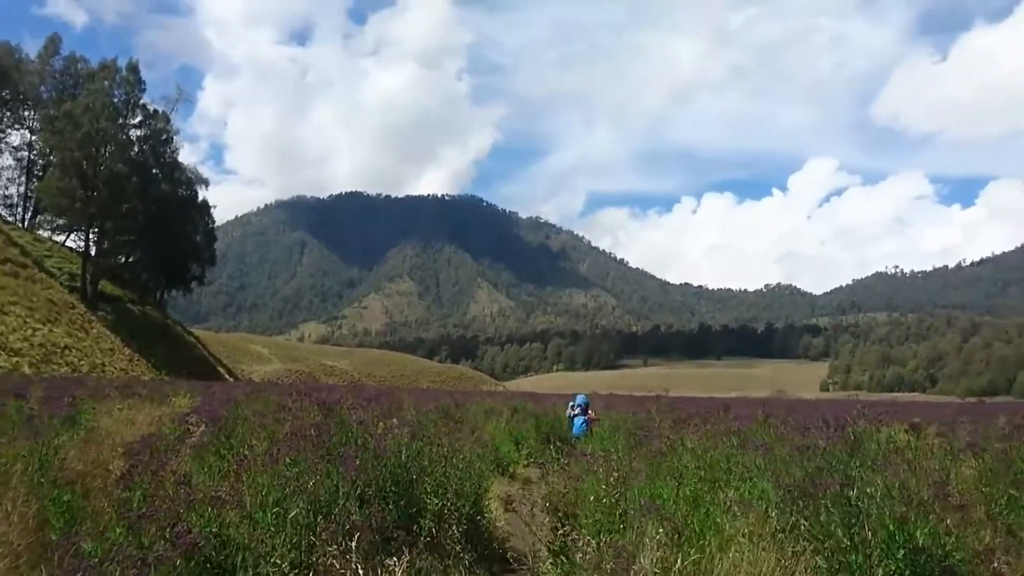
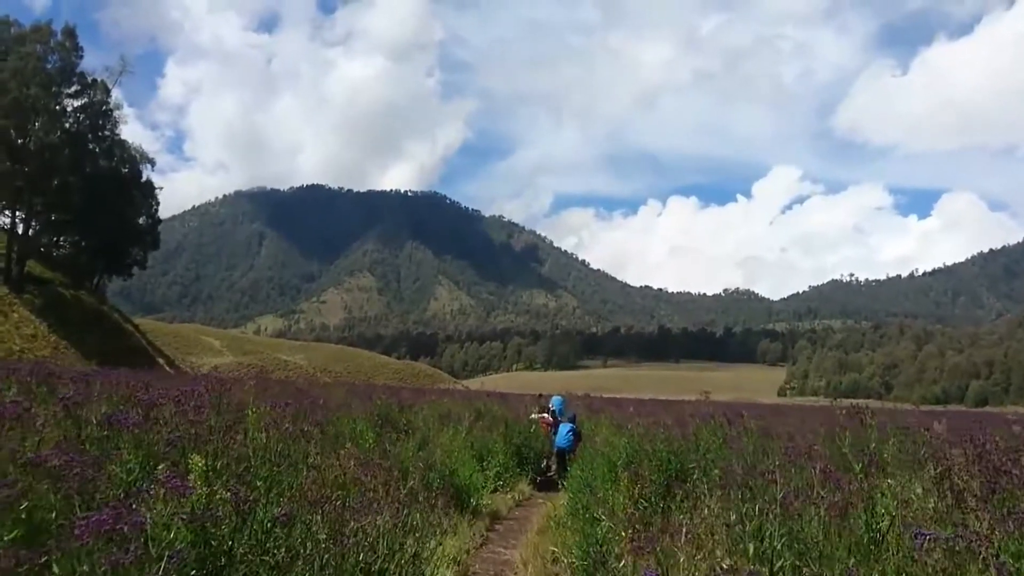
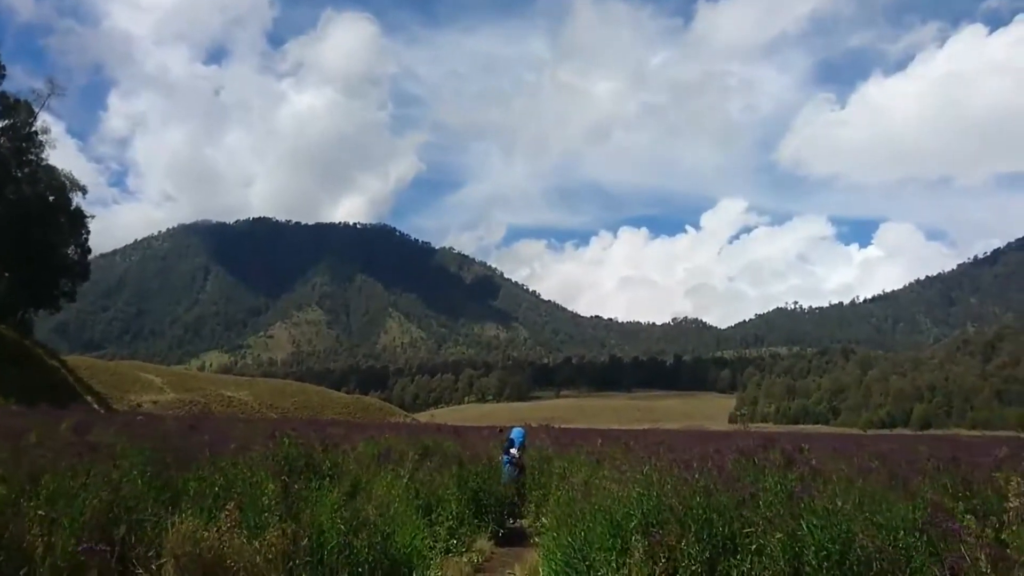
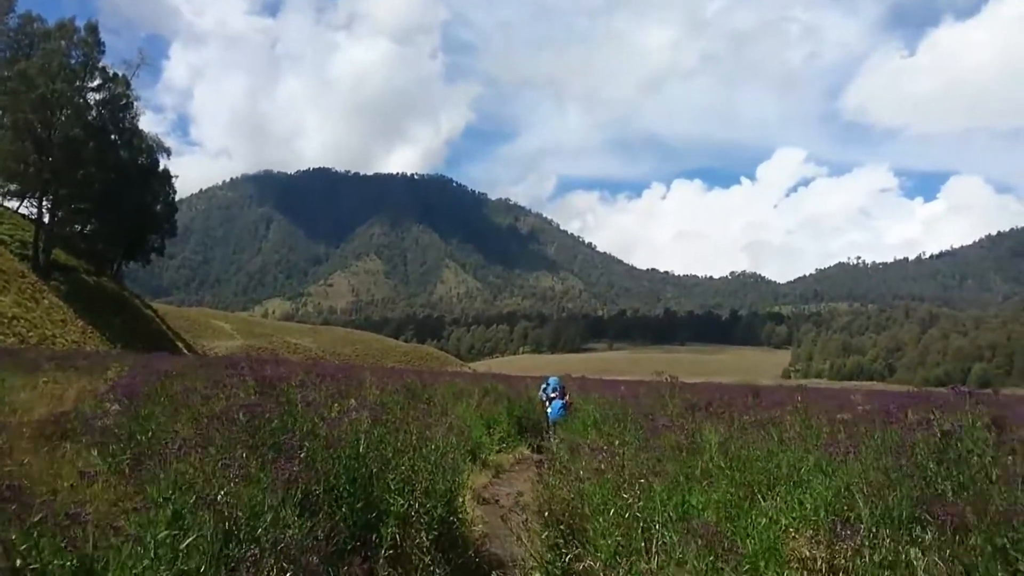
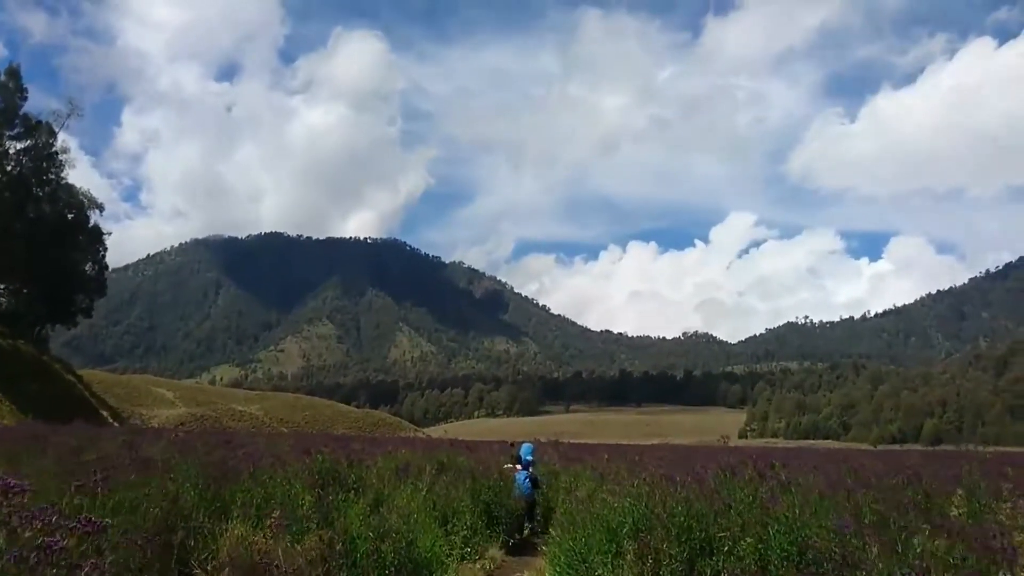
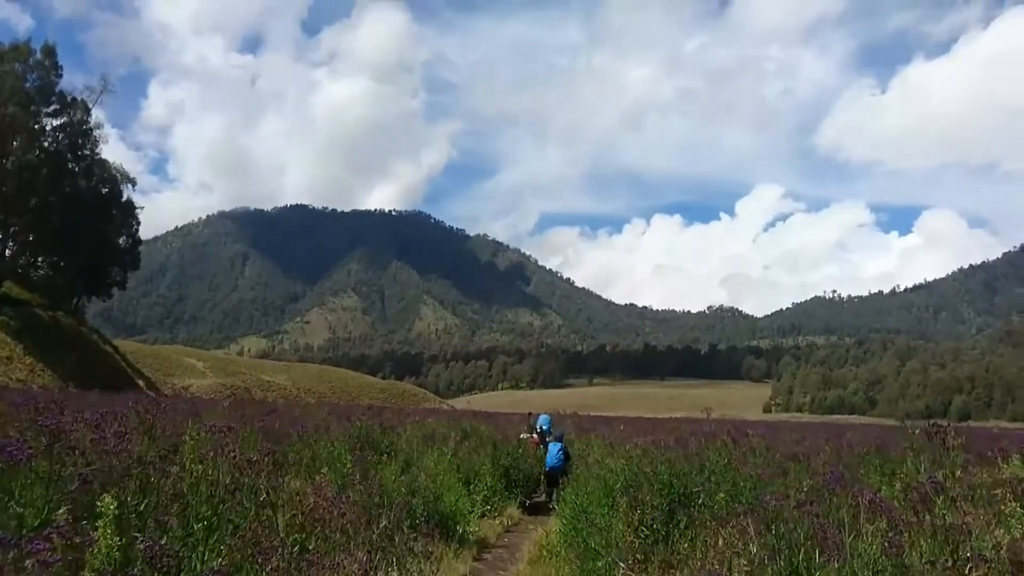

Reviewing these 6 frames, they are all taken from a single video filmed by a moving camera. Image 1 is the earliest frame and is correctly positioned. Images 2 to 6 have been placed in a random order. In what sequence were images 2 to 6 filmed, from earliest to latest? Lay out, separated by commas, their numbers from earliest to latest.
4, 2, 6, 5, 3
